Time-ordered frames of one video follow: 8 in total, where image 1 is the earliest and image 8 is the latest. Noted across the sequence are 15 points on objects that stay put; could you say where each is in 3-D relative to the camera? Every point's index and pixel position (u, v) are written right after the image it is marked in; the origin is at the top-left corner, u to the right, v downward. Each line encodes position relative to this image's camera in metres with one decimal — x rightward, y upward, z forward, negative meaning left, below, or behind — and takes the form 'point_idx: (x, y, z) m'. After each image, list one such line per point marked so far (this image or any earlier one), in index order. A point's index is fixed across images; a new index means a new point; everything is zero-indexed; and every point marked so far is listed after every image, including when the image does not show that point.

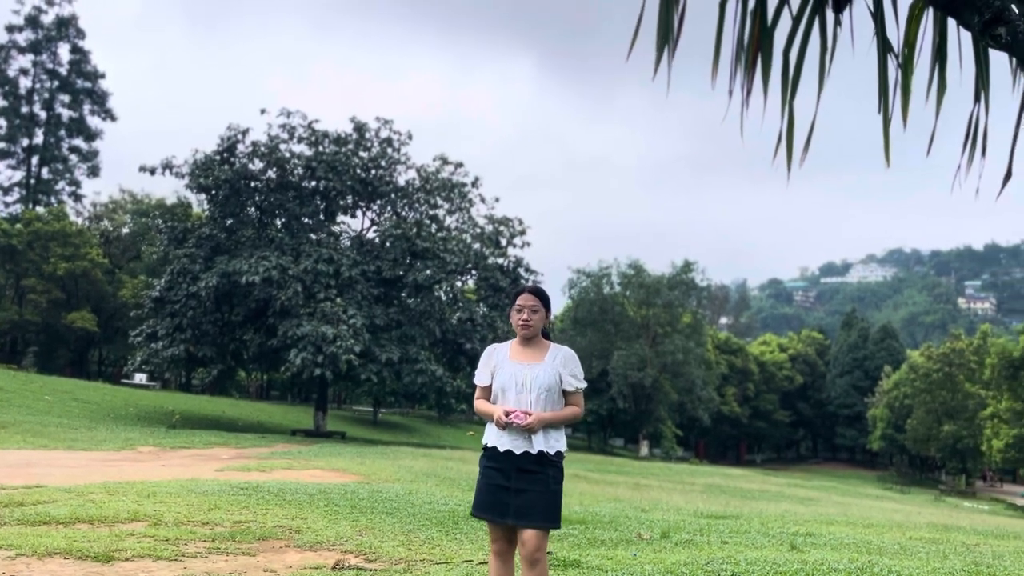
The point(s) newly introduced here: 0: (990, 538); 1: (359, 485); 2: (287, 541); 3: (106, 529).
0: (+4.6, -2.4, +8.3) m
1: (-1.7, -2.1, +9.3) m
2: (-1.5, -1.7, +5.7) m
3: (-2.7, -1.6, +5.7) m
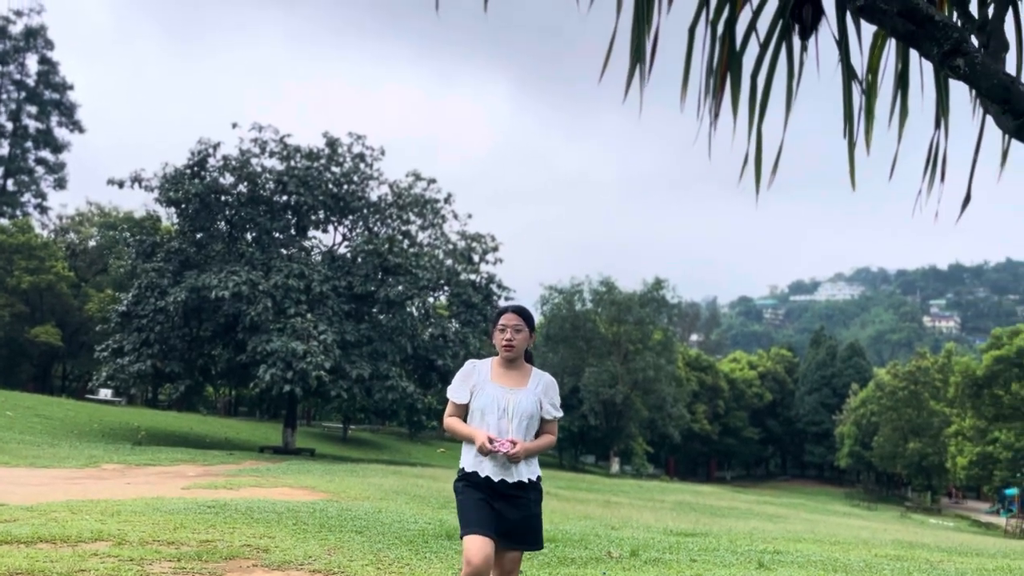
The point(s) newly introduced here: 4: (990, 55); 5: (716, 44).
0: (+4.3, -2.6, +8.4) m
1: (-2.0, -2.3, +9.3) m
2: (-1.7, -1.8, +5.6) m
3: (-2.9, -1.7, +5.6) m
4: (+1.9, +0.9, +3.4) m
5: (+1.0, +1.2, +4.3) m
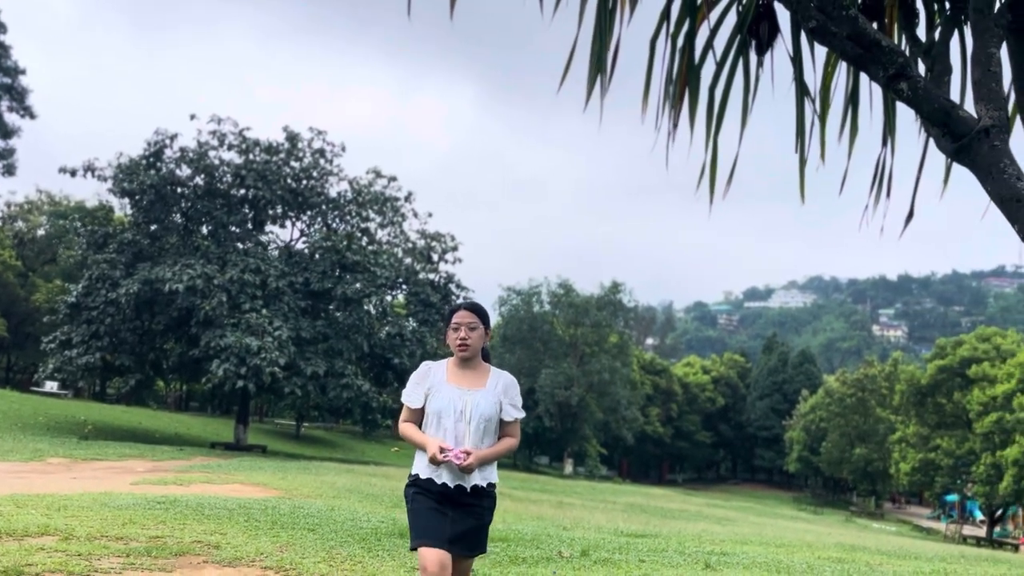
0: (+3.8, -2.7, +8.7) m
1: (-2.5, -2.3, +9.2) m
2: (-2.0, -1.7, +5.6) m
3: (-3.2, -1.6, +5.5) m
4: (+1.7, +0.8, +3.6) m
5: (+0.8, +1.2, +4.4) m
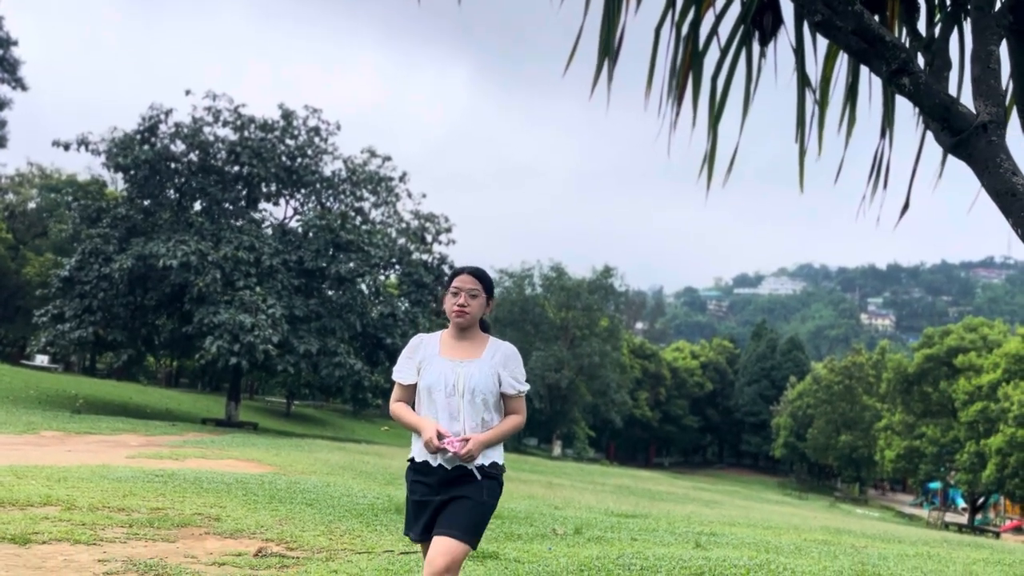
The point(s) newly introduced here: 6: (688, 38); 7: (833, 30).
0: (+3.7, -2.6, +8.8) m
1: (-2.6, -2.0, +9.3) m
2: (-2.0, -1.6, +5.7) m
3: (-3.2, -1.5, +5.6) m
4: (+1.8, +0.9, +3.6) m
5: (+0.9, +1.3, +4.5) m
6: (+0.9, +1.3, +4.5) m
7: (+1.3, +1.0, +3.5) m
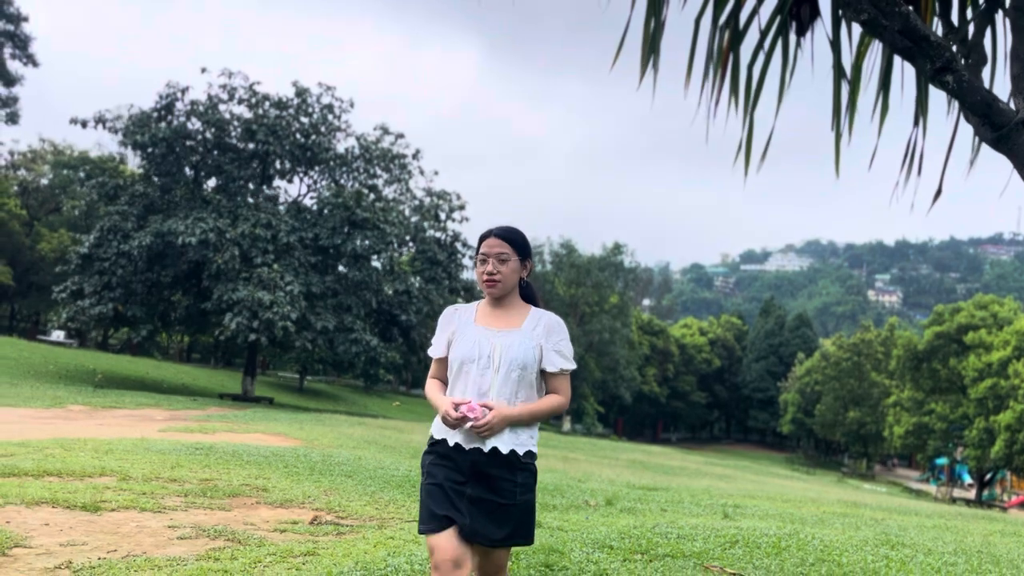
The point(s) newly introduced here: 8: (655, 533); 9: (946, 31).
0: (+4.0, -2.4, +9.1) m
1: (-2.3, -1.8, +9.6) m
2: (-1.8, -1.5, +6.0) m
3: (-3.0, -1.3, +5.9) m
4: (+2.0, +1.0, +3.8) m
5: (+1.1, +1.4, +4.6) m
6: (+1.1, +1.4, +4.6) m
7: (+1.6, +1.1, +3.7) m
8: (+0.8, -1.4, +5.1) m
9: (+2.1, +1.2, +4.1) m
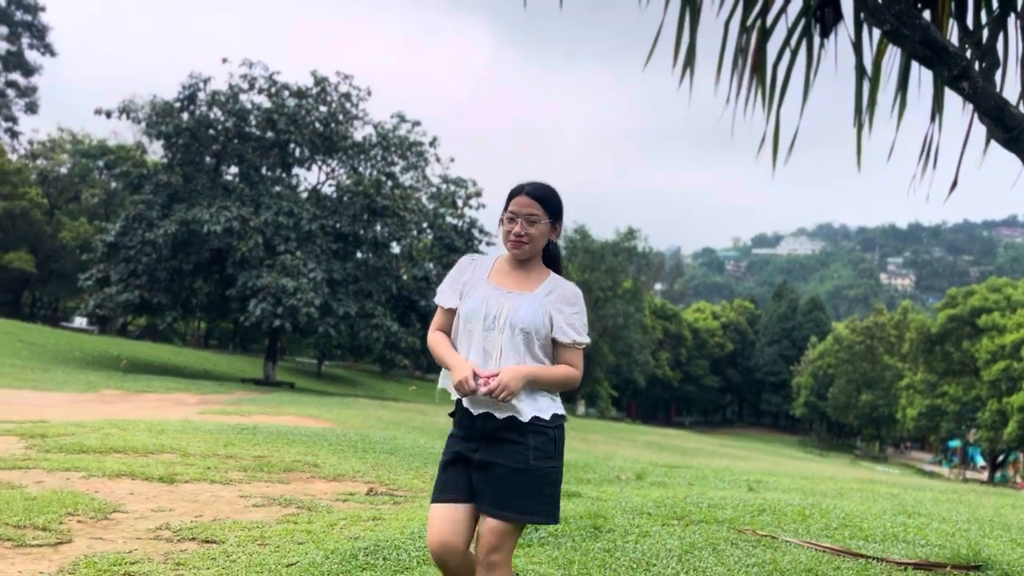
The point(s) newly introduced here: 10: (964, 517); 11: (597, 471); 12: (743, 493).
0: (+4.3, -2.2, +9.4) m
1: (-2.0, -1.6, +10.0) m
2: (-1.5, -1.4, +6.4) m
3: (-2.7, -1.2, +6.3) m
4: (+2.3, +1.0, +4.1) m
5: (+1.4, +1.4, +4.9) m
6: (+1.4, +1.5, +5.0) m
7: (+1.8, +1.2, +4.0) m
8: (+1.1, -1.4, +5.5) m
9: (+2.3, +1.3, +4.4) m
10: (+3.1, -1.6, +6.0) m
11: (+0.7, -1.6, +7.7) m
12: (+1.7, -1.5, +6.5) m
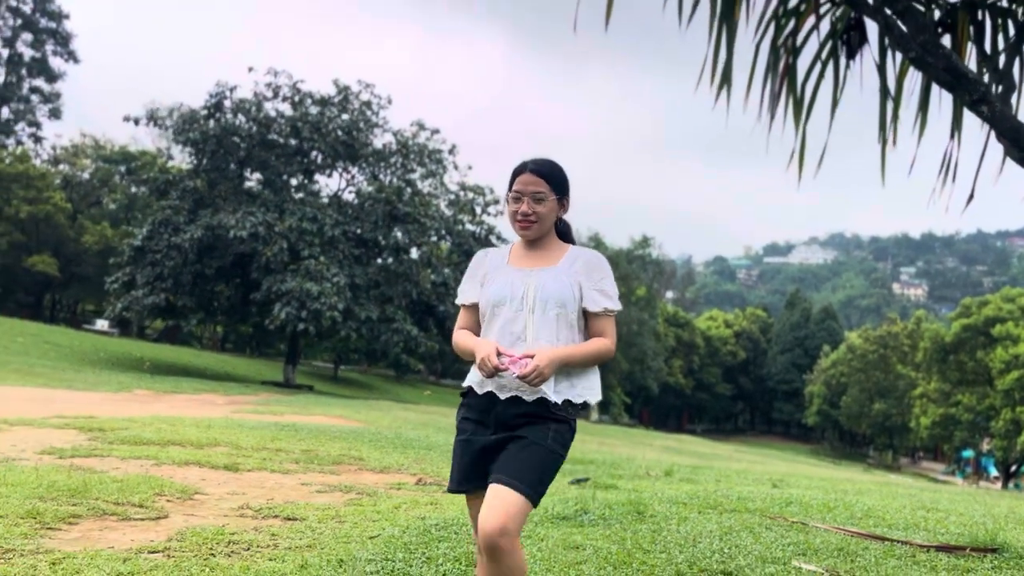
0: (+4.6, -2.3, +9.7) m
1: (-1.6, -1.7, +10.4) m
2: (-1.2, -1.4, +6.7) m
3: (-2.4, -1.2, +6.7) m
4: (+2.5, +1.0, +4.5) m
5: (+1.6, +1.4, +5.3) m
6: (+1.7, +1.4, +5.3) m
7: (+2.1, +1.2, +4.4) m
8: (+1.4, -1.4, +5.8) m
9: (+2.6, +1.3, +4.7) m
10: (+3.4, -1.6, +6.3) m
11: (+1.0, -1.7, +8.0) m
12: (+2.0, -1.6, +6.9) m
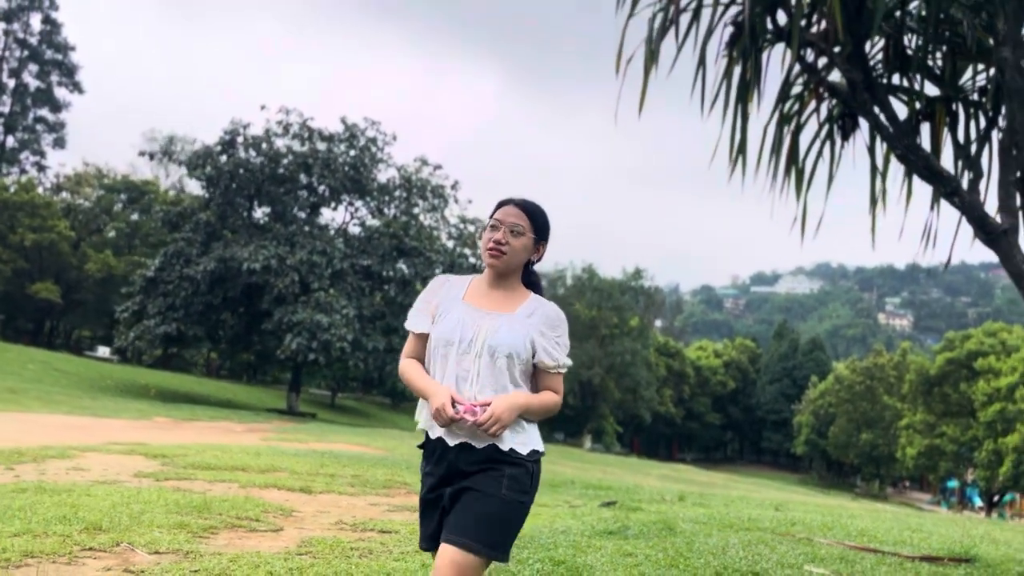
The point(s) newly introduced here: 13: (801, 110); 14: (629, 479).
0: (+4.9, -2.8, +10.6) m
1: (-1.4, -2.2, +11.2) m
2: (-0.9, -1.8, +7.5) m
3: (-2.1, -1.6, +7.5) m
4: (+2.9, +0.7, +5.4) m
5: (+2.0, +1.1, +6.2) m
6: (+2.0, +1.1, +6.2) m
7: (+2.4, +0.8, +5.3) m
8: (+1.7, -1.8, +6.6) m
9: (+2.9, +0.9, +5.7) m
10: (+3.7, -2.0, +7.1) m
11: (+1.3, -2.1, +8.8) m
12: (+2.3, -2.0, +7.7) m
13: (+2.1, +1.2, +6.2) m
14: (+2.0, -3.2, +14.5) m
